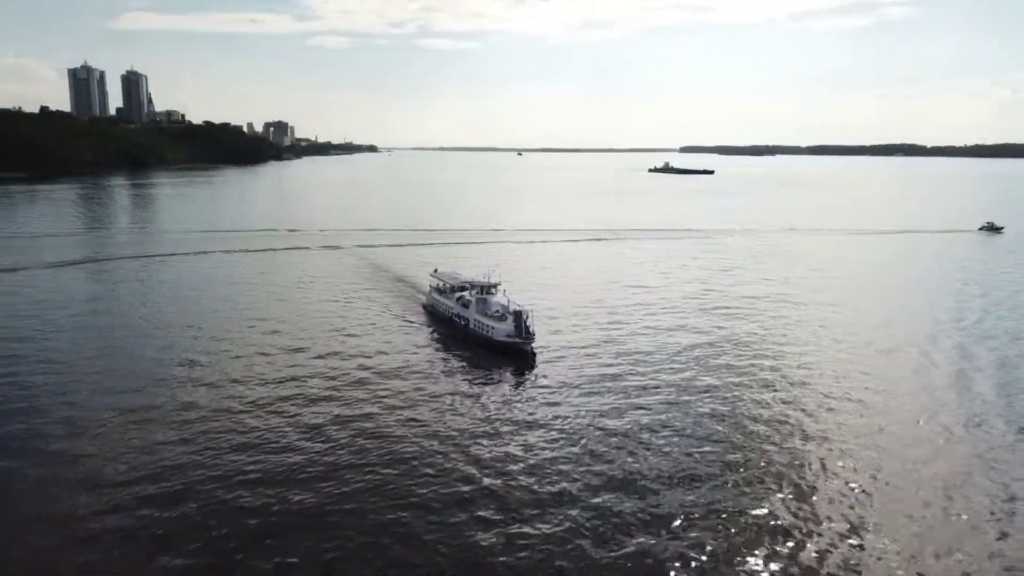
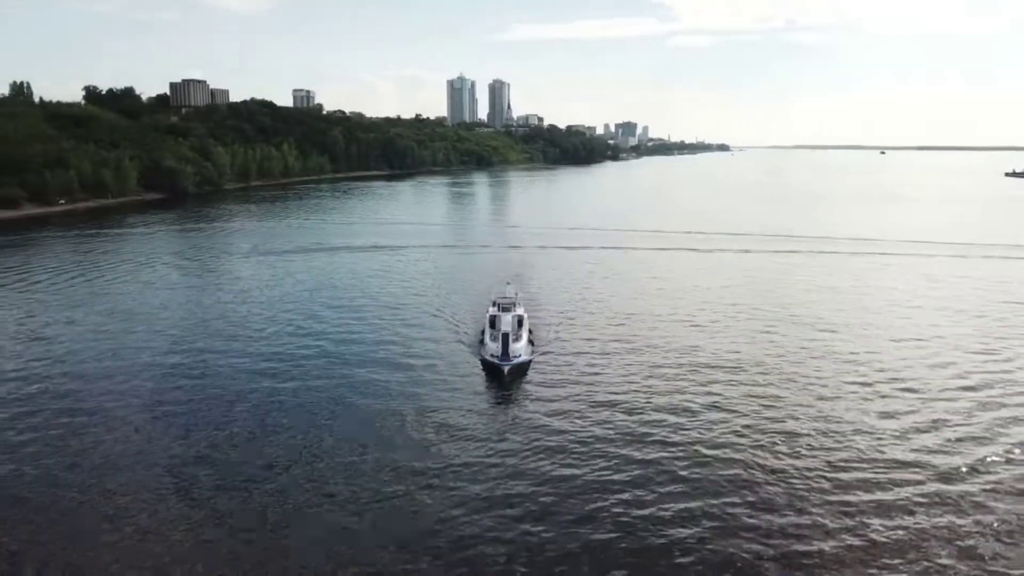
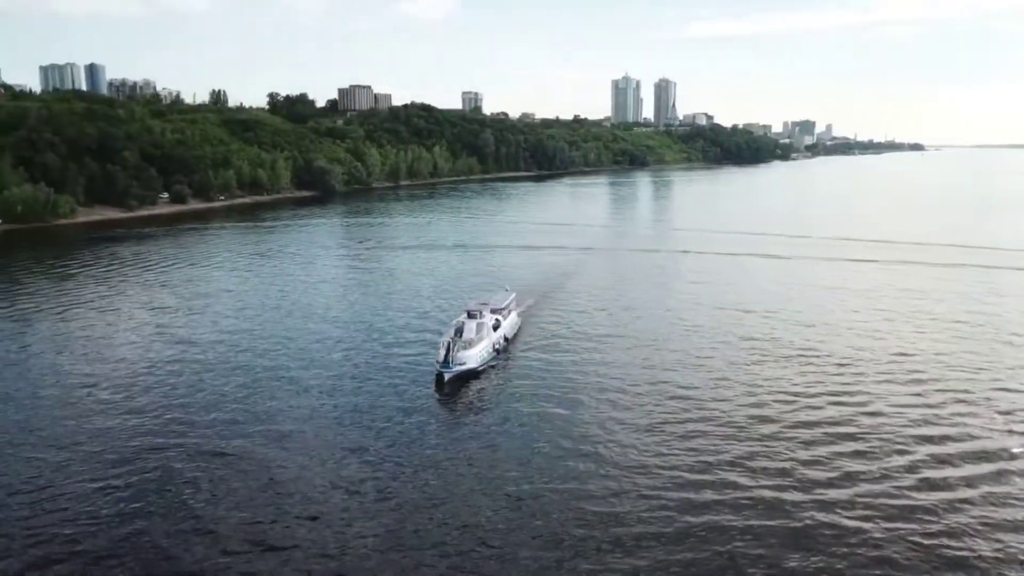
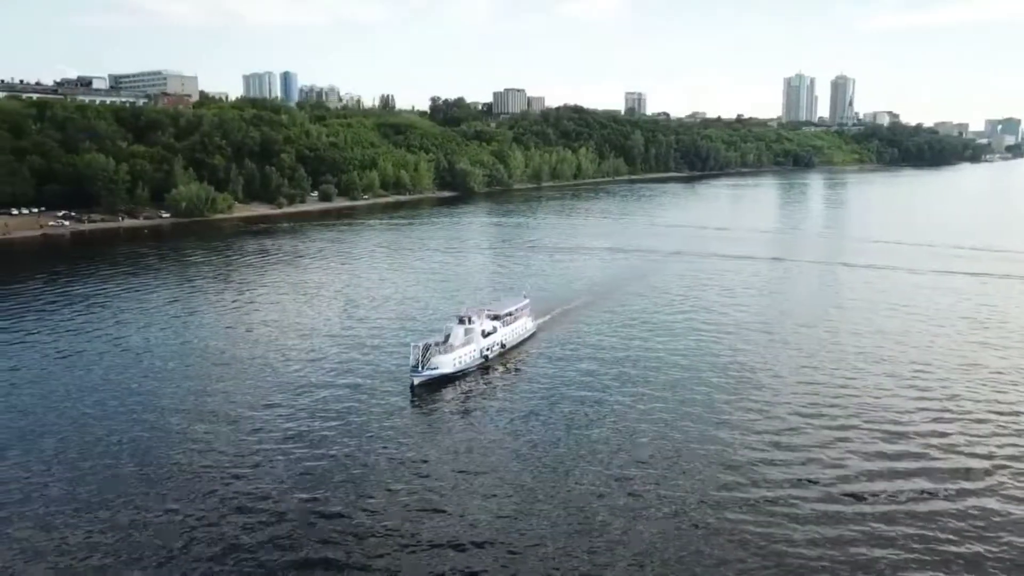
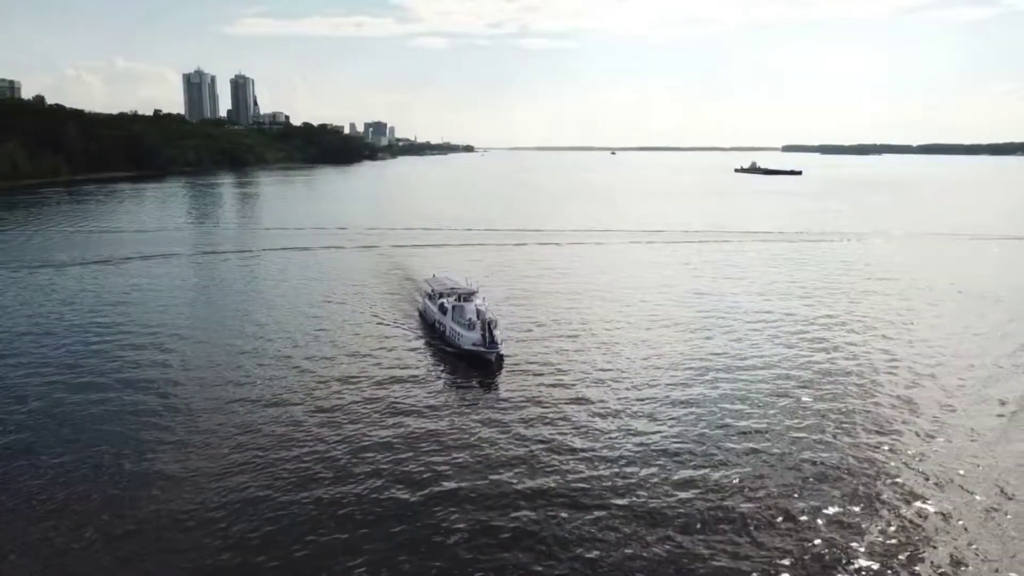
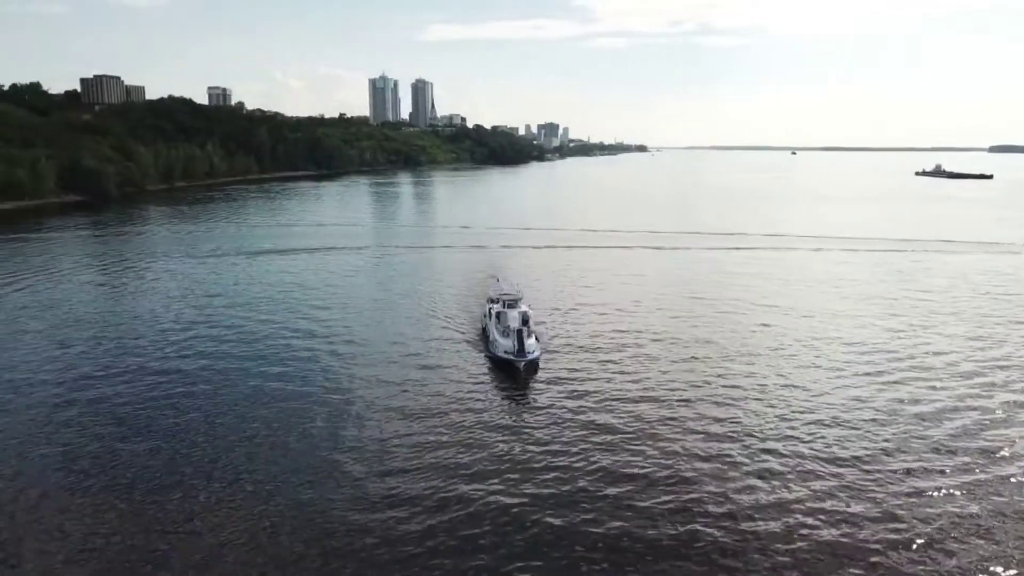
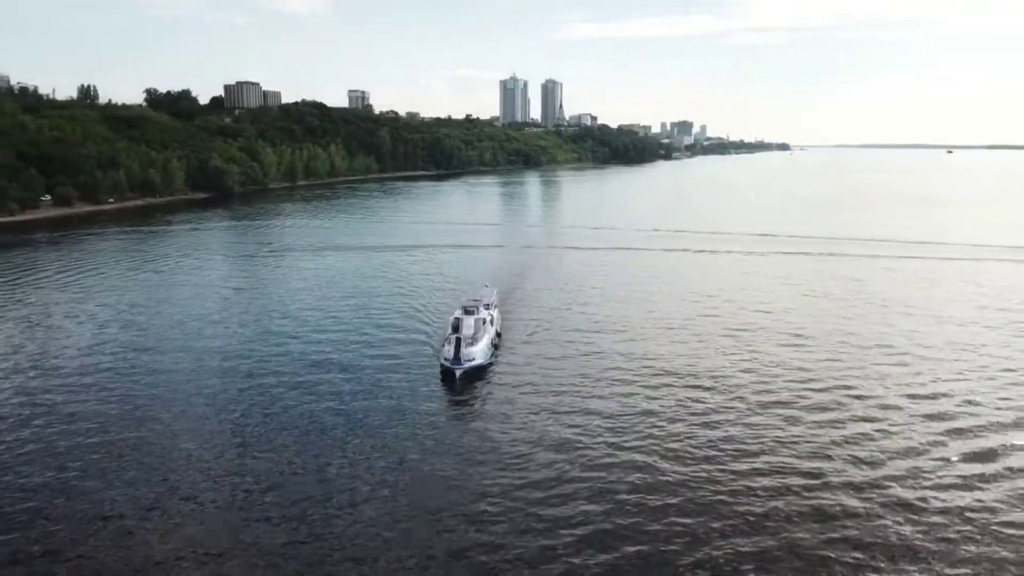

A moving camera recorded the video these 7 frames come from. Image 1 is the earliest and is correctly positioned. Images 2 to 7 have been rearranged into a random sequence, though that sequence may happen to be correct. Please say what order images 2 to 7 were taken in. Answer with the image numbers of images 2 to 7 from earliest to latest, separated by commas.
5, 6, 2, 7, 3, 4
